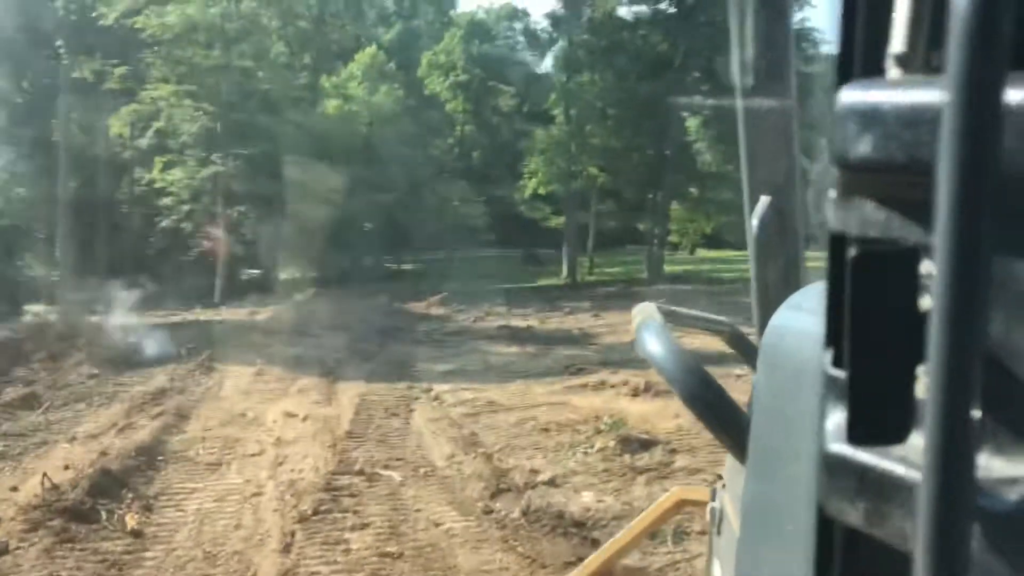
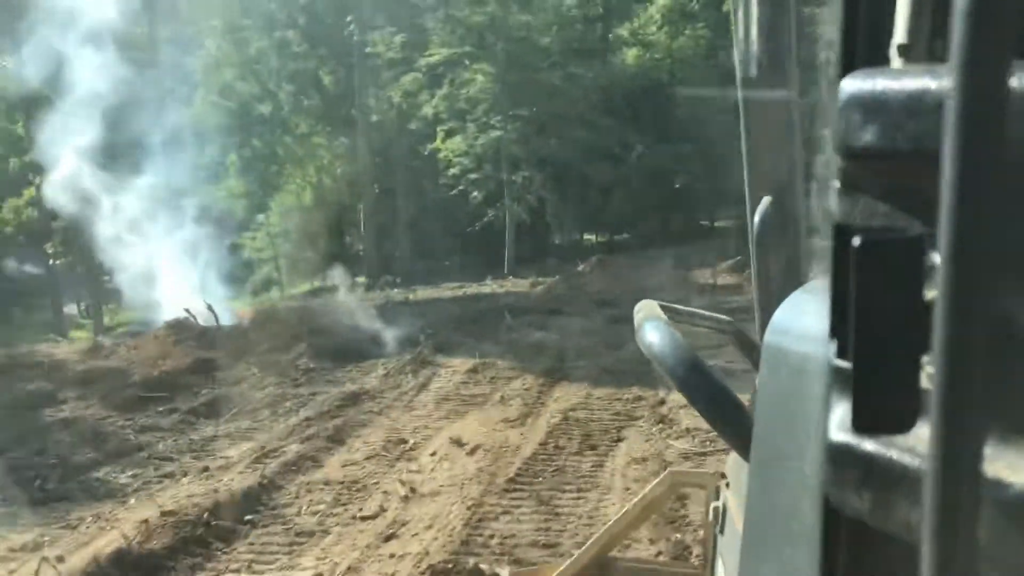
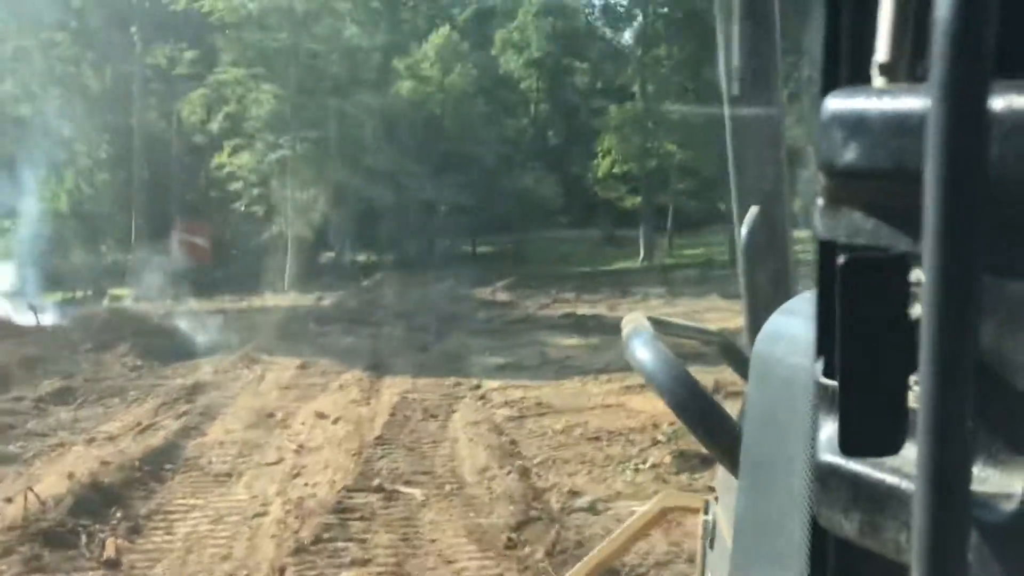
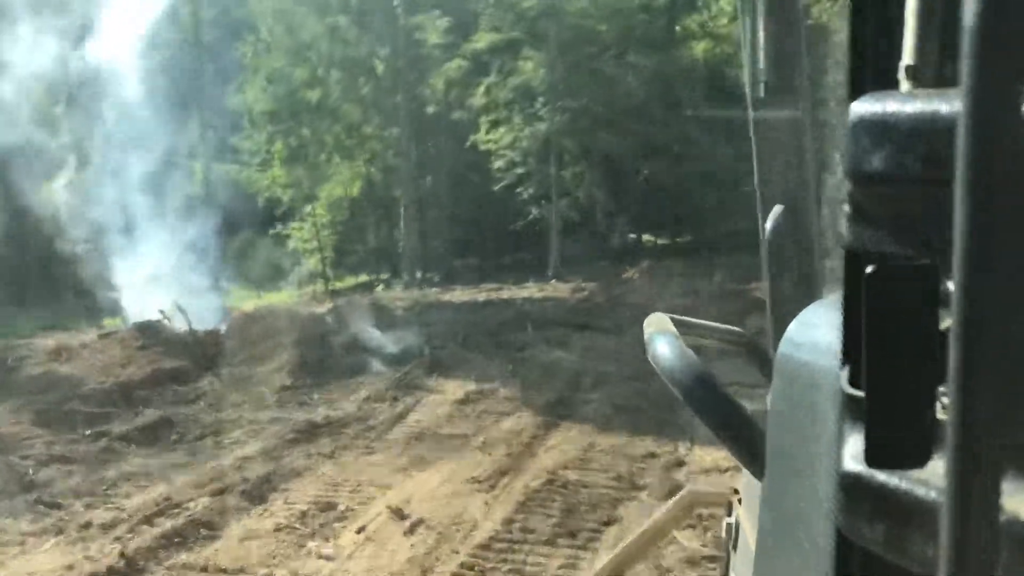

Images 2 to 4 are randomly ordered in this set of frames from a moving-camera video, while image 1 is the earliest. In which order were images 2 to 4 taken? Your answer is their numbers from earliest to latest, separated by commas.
3, 2, 4
